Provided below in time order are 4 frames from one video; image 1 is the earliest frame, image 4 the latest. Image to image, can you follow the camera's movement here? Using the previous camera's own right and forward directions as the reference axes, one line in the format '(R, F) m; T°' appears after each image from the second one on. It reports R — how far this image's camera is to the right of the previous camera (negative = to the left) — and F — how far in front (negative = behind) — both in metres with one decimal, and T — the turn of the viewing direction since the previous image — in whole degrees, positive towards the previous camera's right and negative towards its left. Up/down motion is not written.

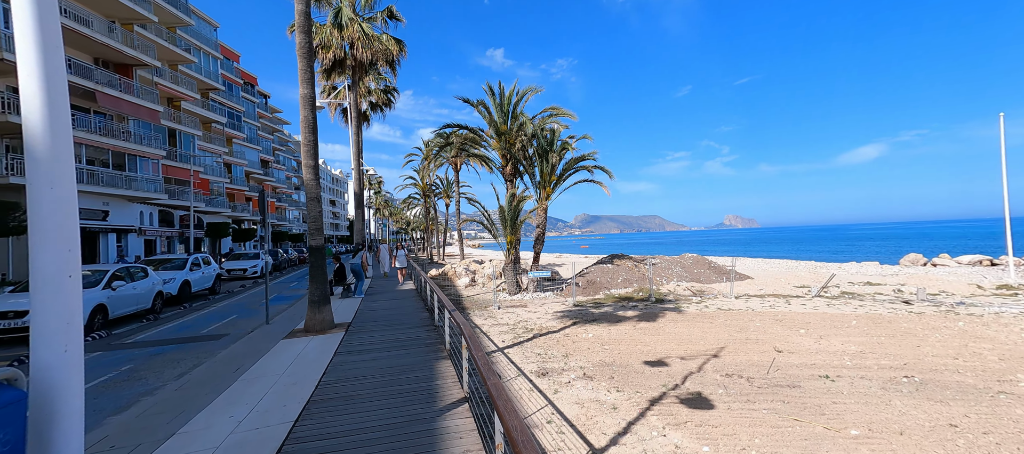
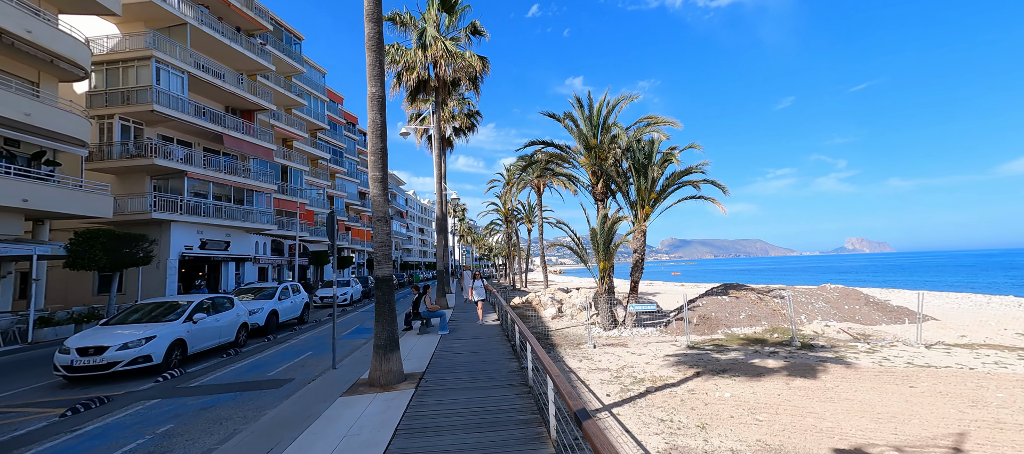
(-0.4, +1.7) m; -12°
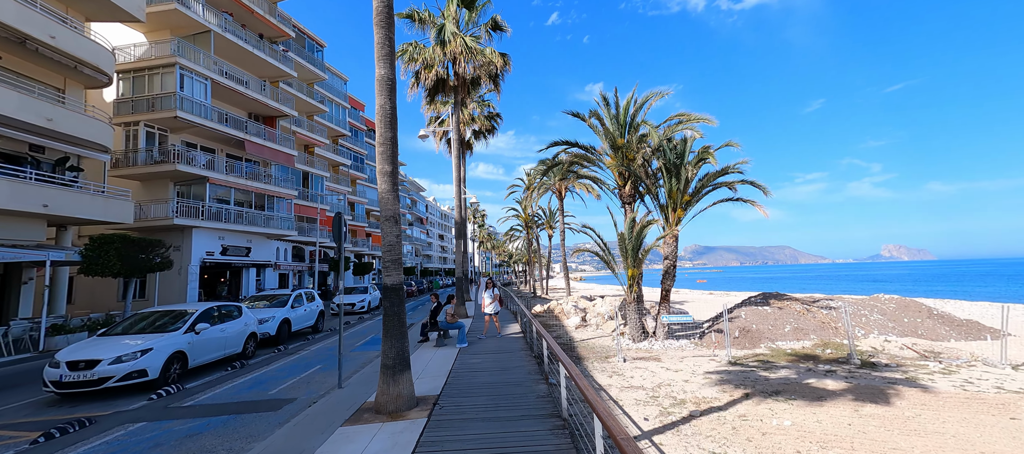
(-0.1, +0.8) m; -3°
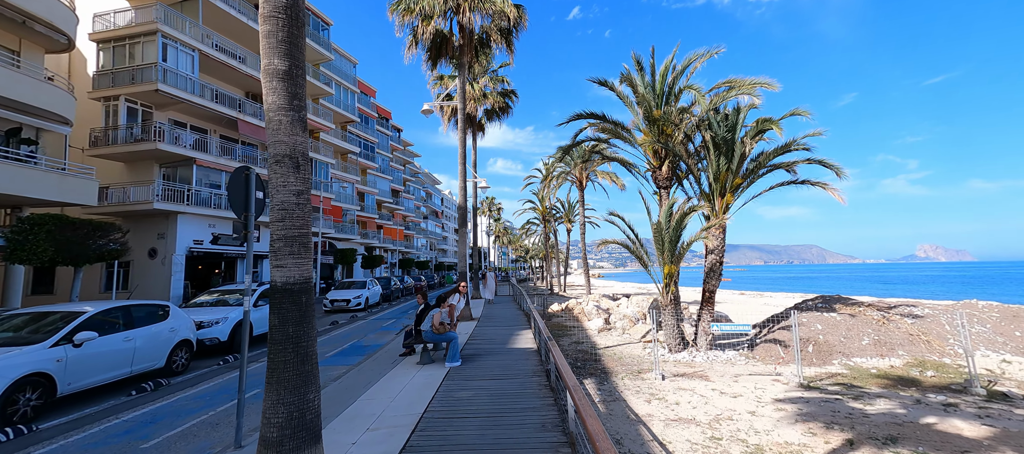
(+0.1, +2.3) m; -2°
